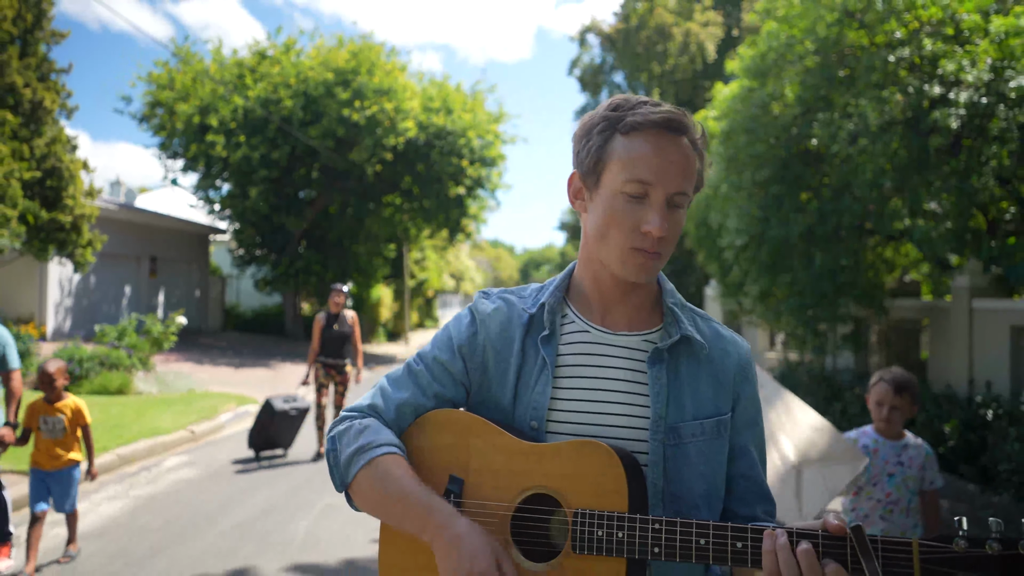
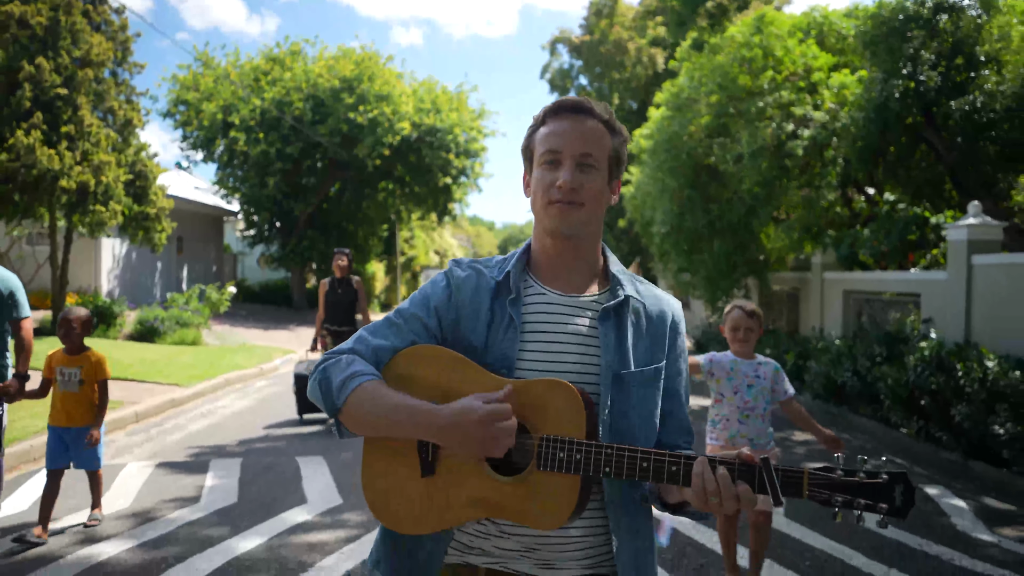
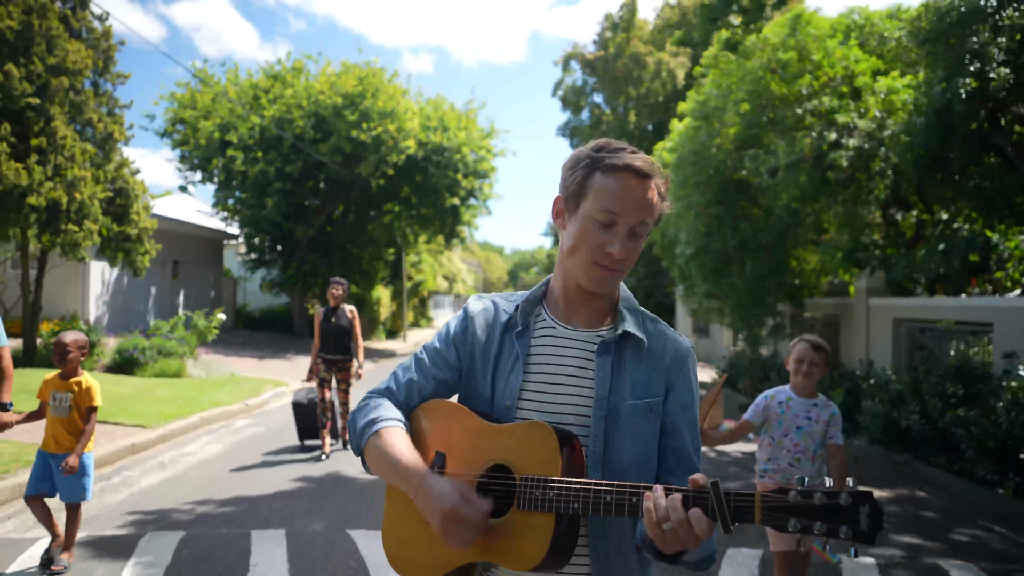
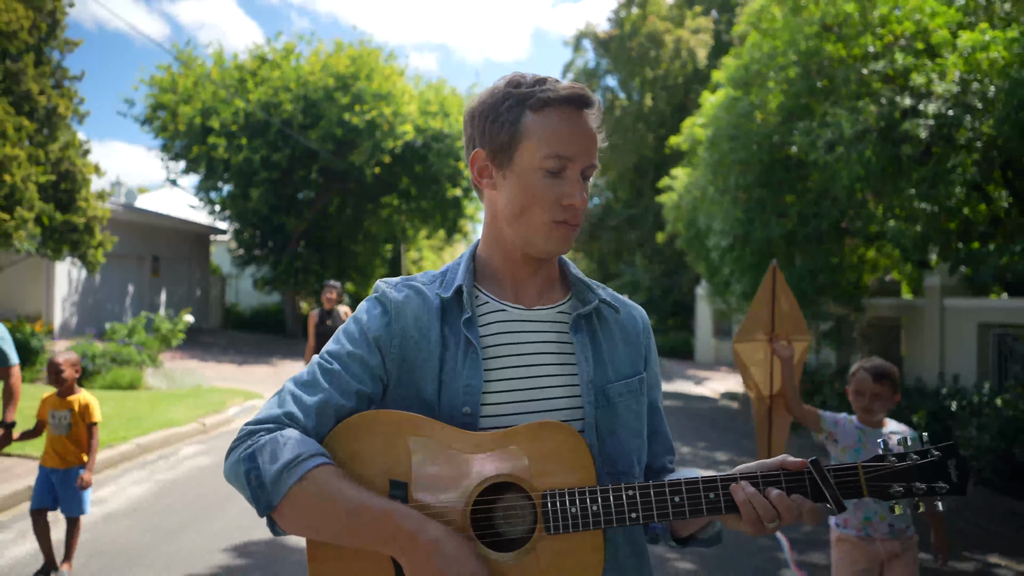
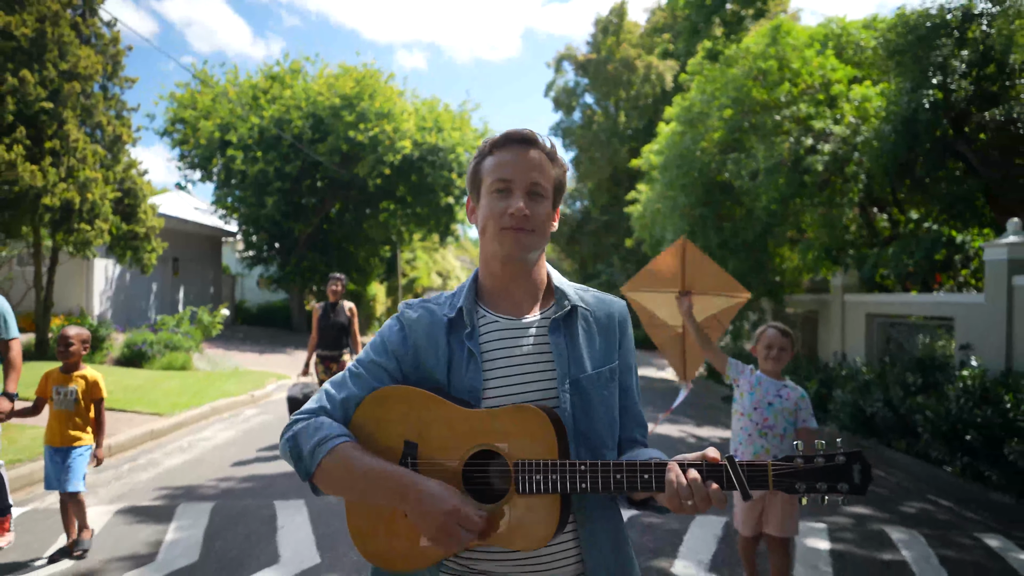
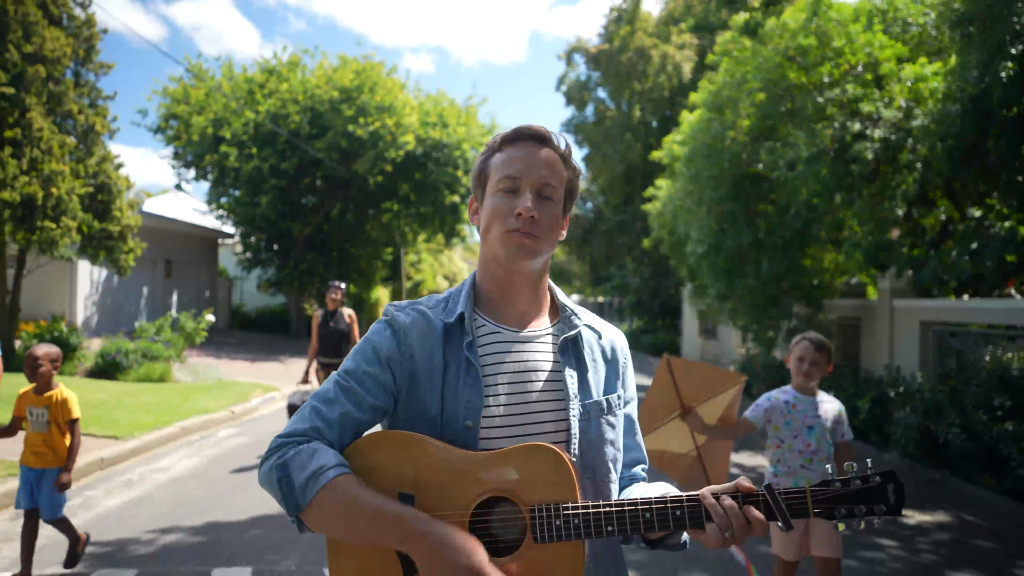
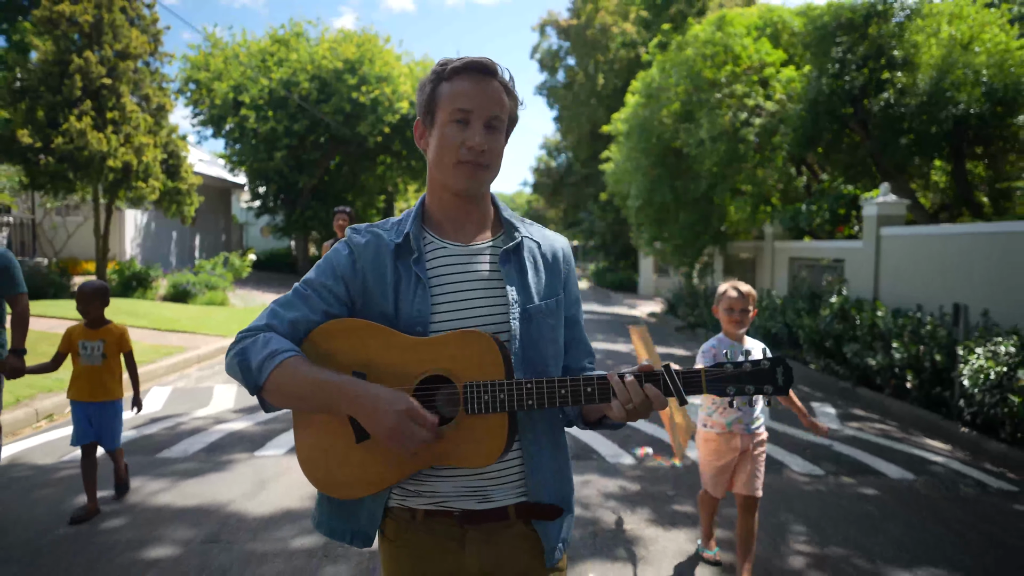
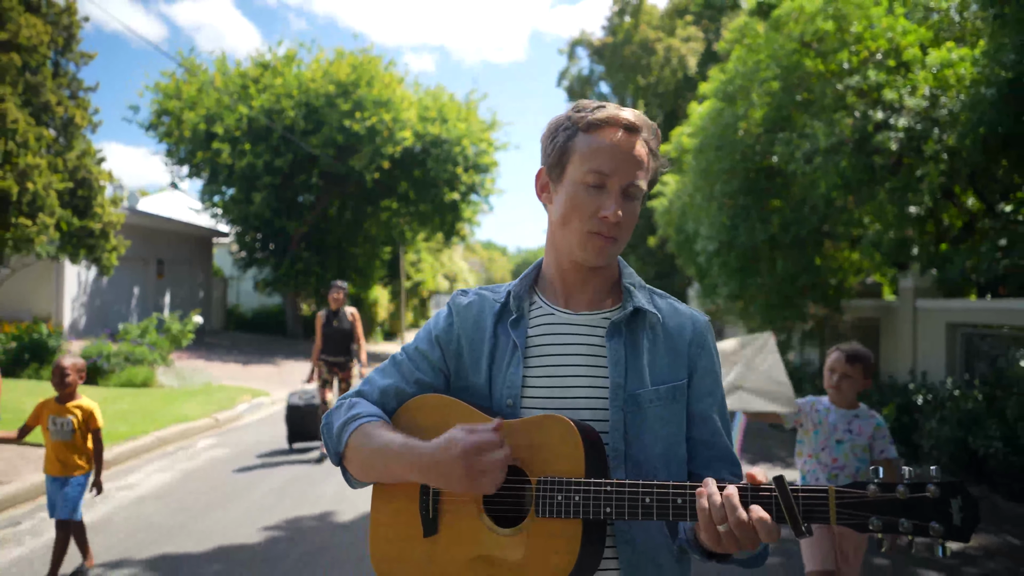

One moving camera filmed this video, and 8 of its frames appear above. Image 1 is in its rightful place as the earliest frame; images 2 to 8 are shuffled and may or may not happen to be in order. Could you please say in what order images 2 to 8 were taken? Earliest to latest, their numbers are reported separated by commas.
4, 8, 6, 3, 5, 2, 7
